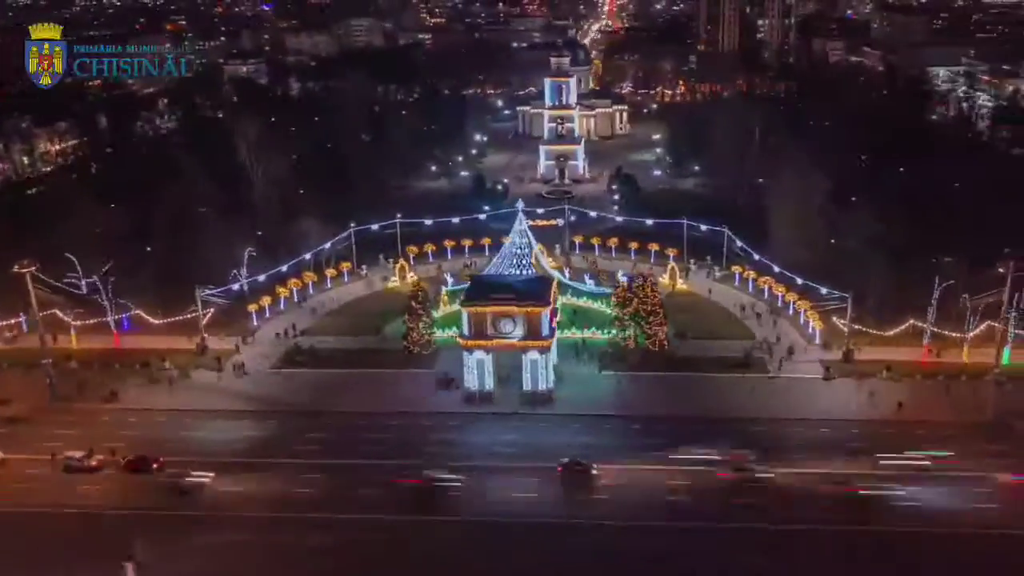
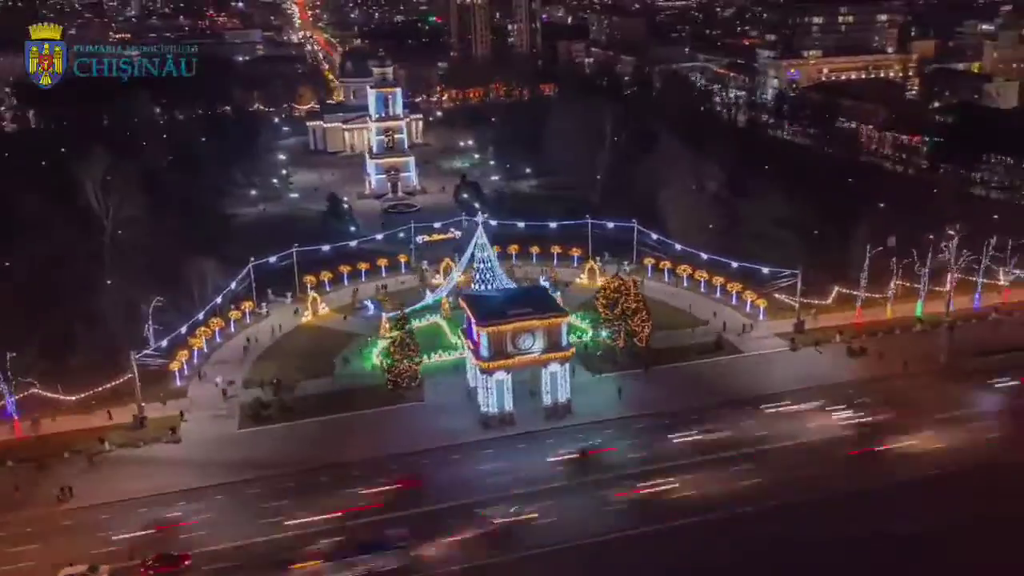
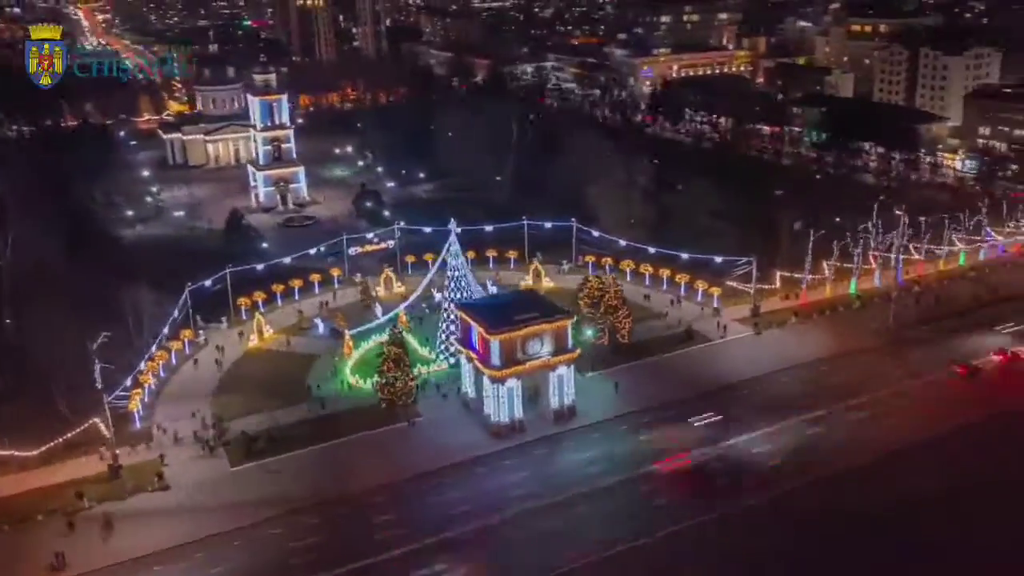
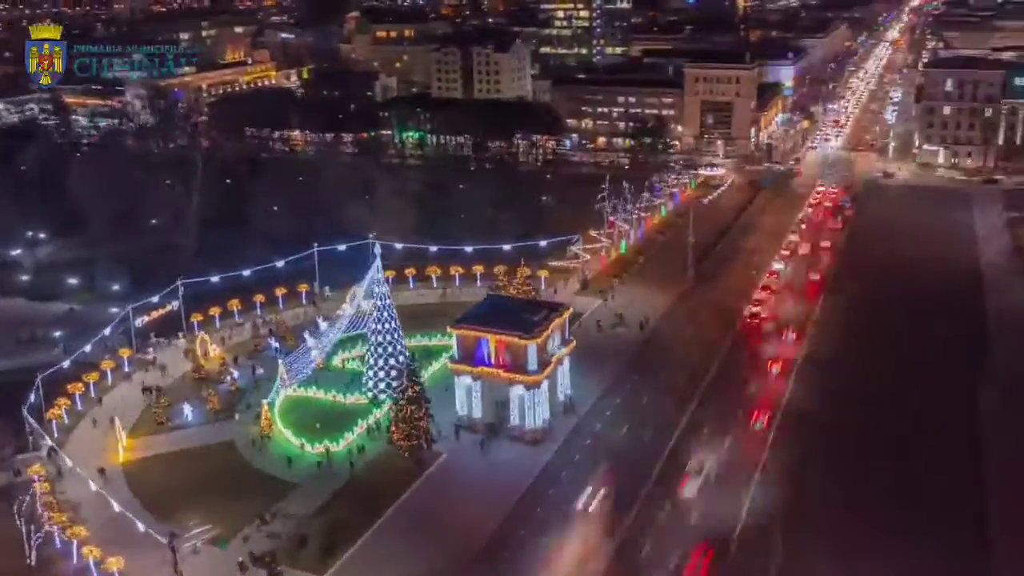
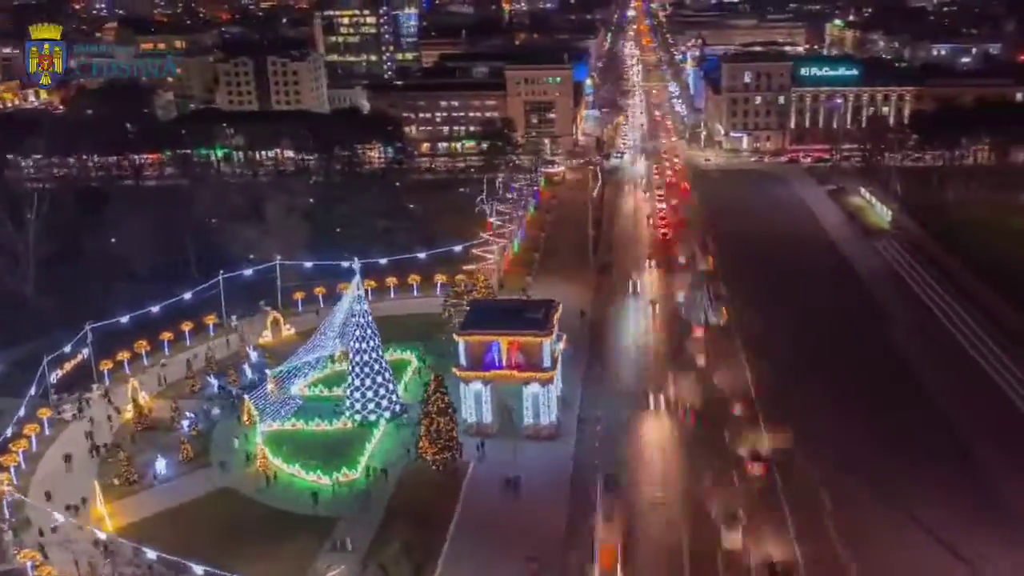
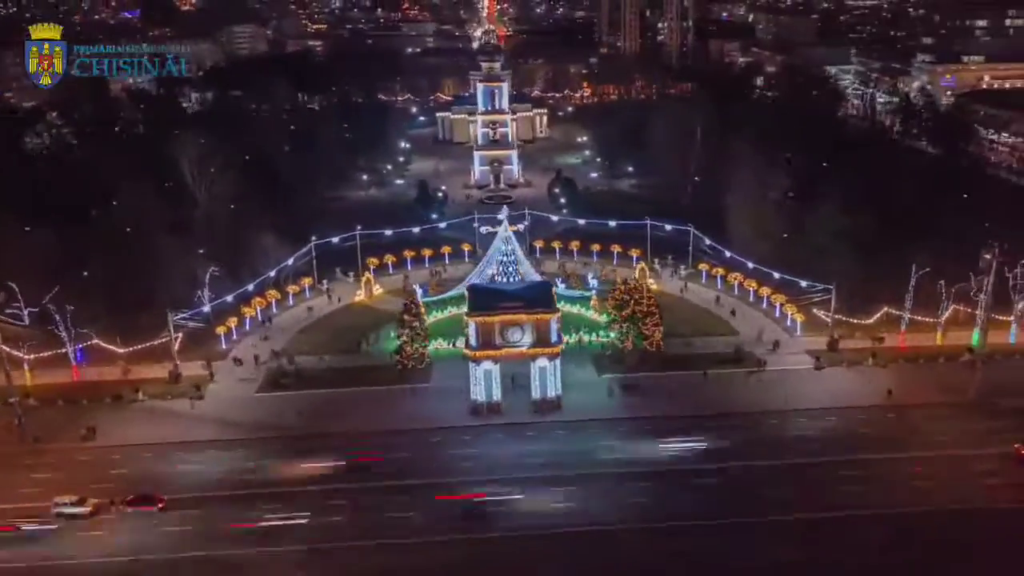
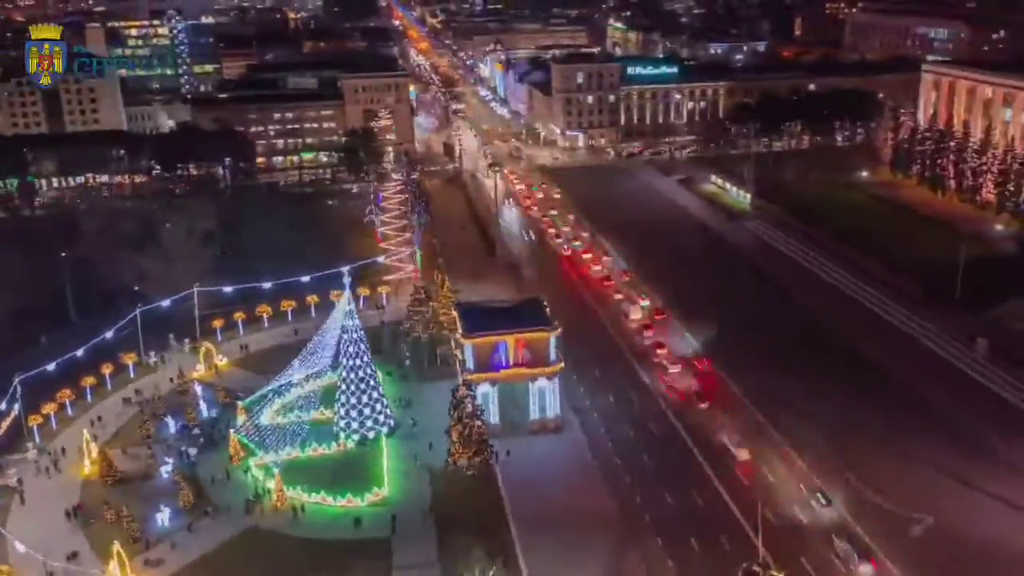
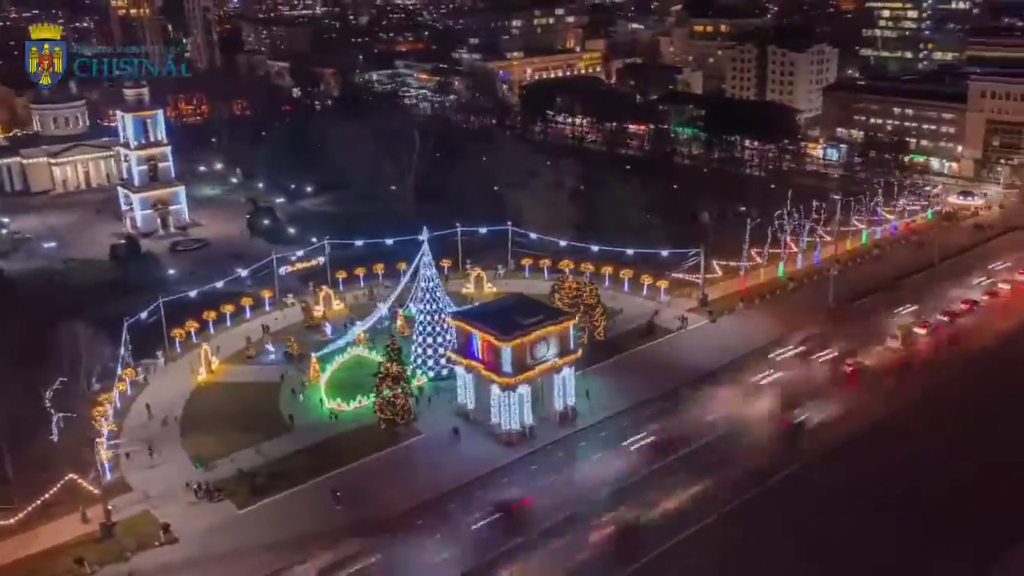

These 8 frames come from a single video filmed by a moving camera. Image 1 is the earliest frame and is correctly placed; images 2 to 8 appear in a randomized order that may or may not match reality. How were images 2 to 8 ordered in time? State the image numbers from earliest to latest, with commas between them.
6, 2, 3, 8, 4, 5, 7
